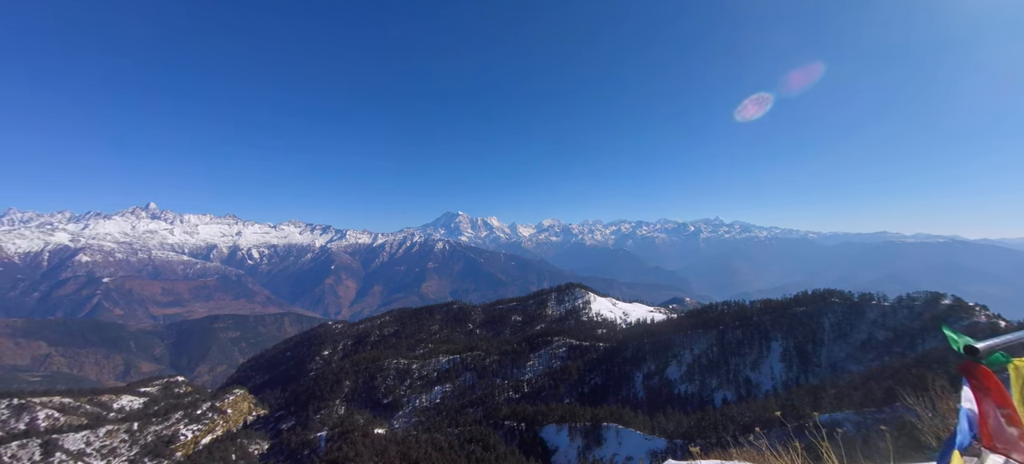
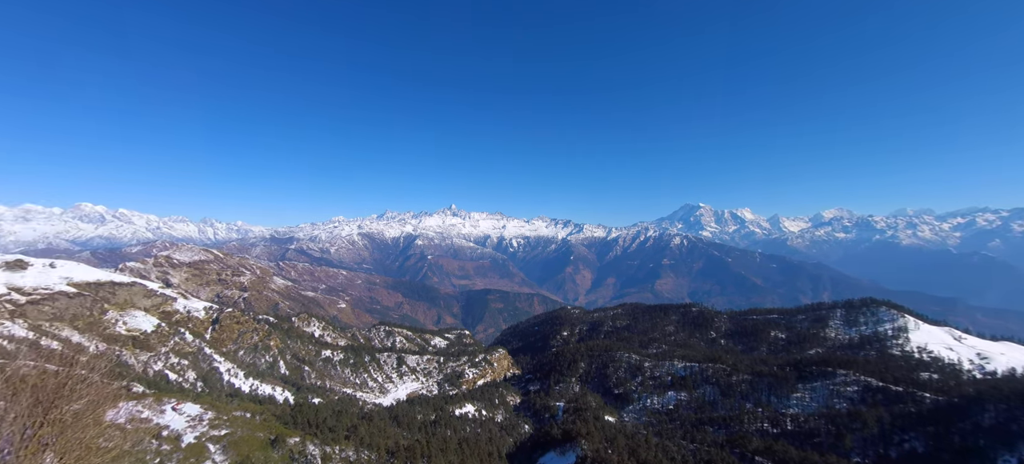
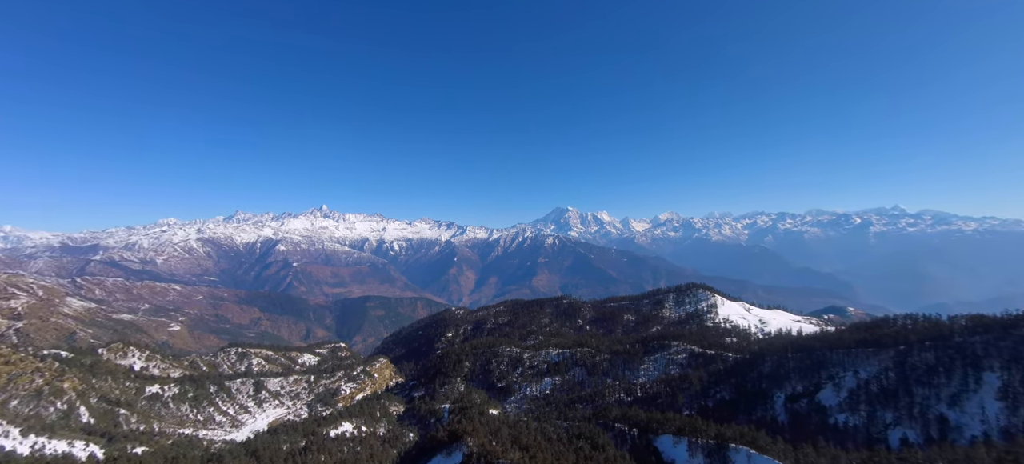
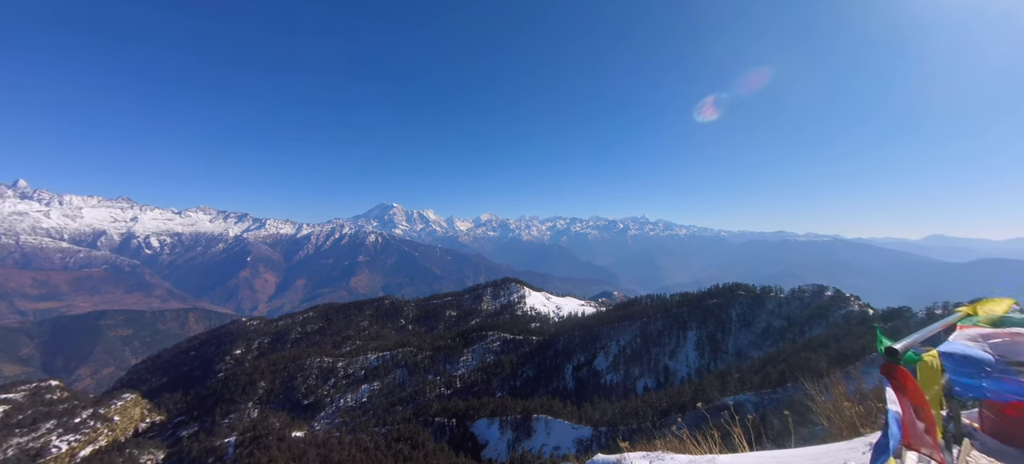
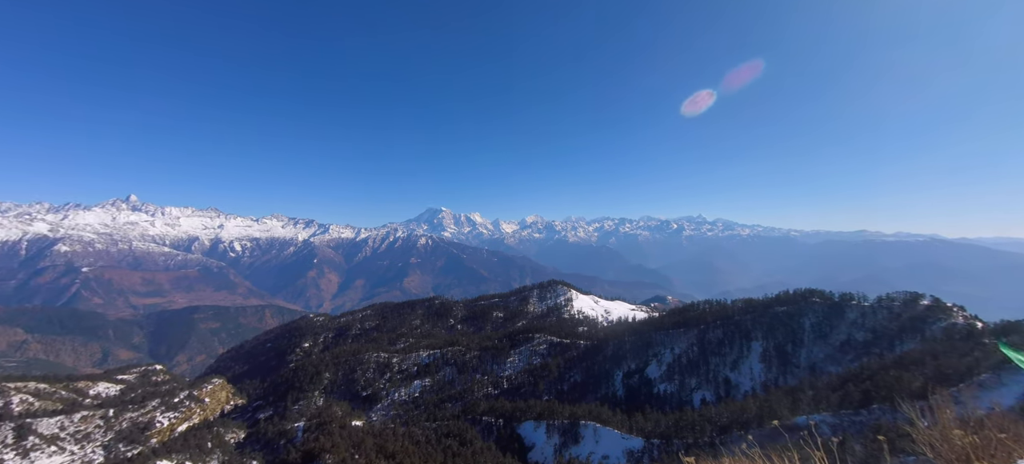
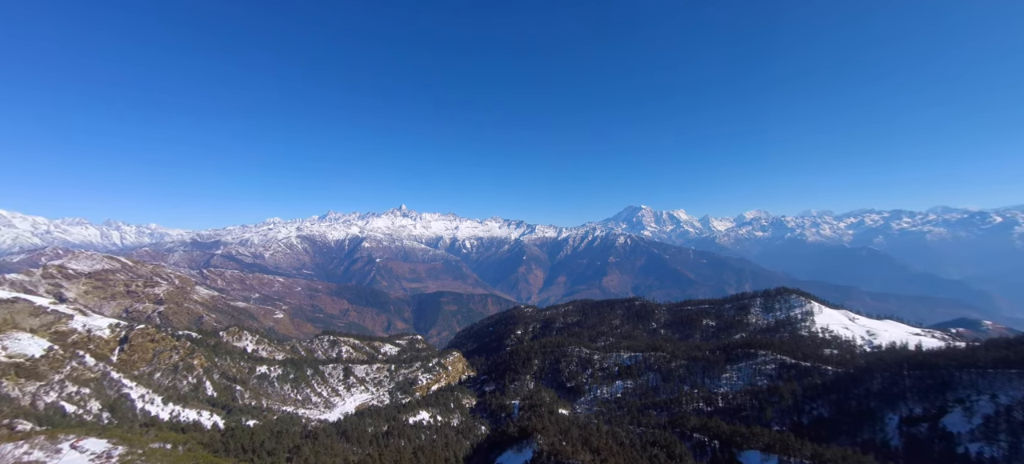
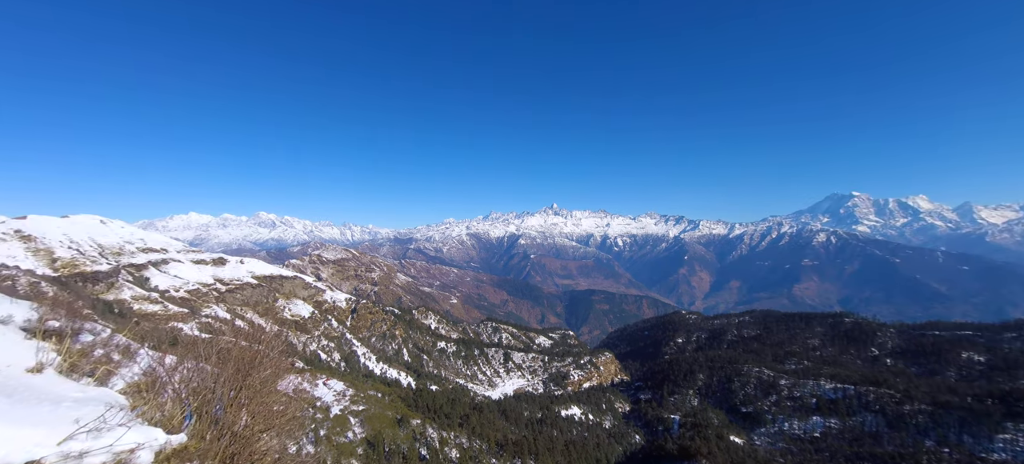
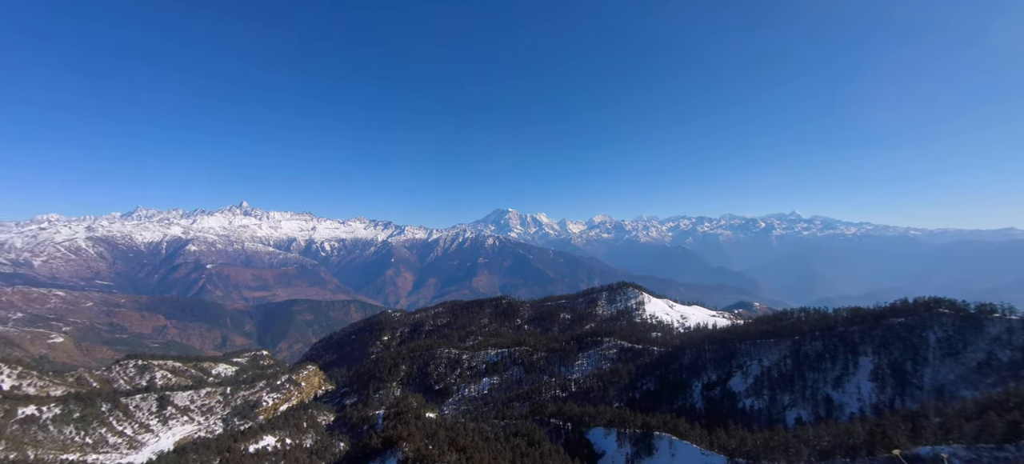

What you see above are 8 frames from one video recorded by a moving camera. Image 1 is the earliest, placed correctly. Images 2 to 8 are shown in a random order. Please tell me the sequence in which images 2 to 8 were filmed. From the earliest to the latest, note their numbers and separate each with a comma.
4, 5, 8, 3, 6, 2, 7
